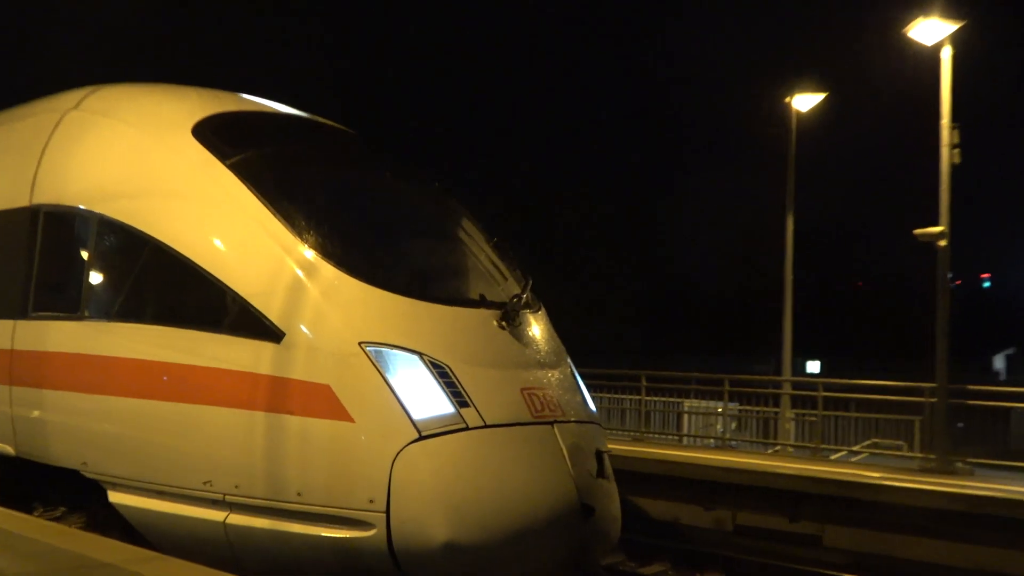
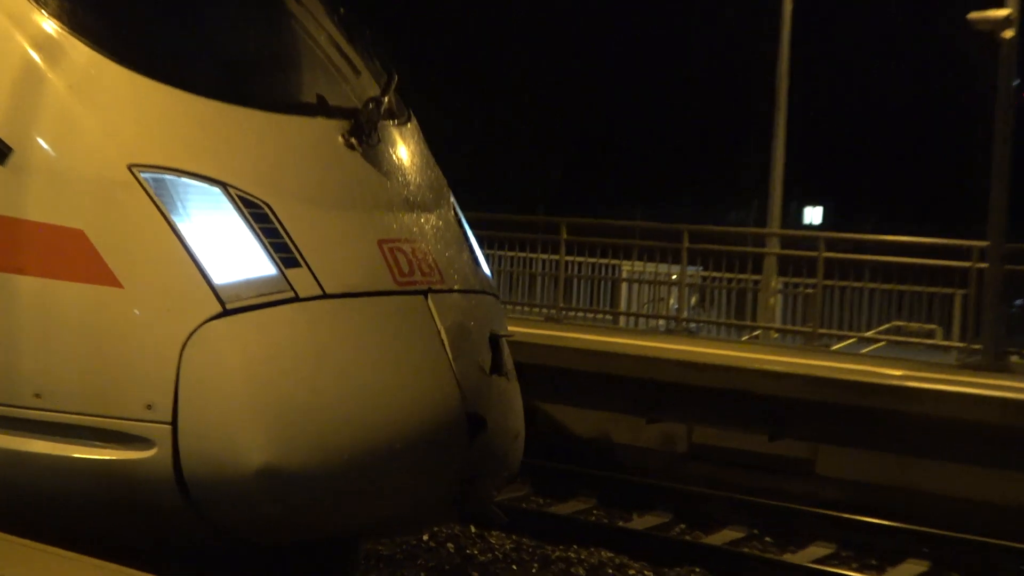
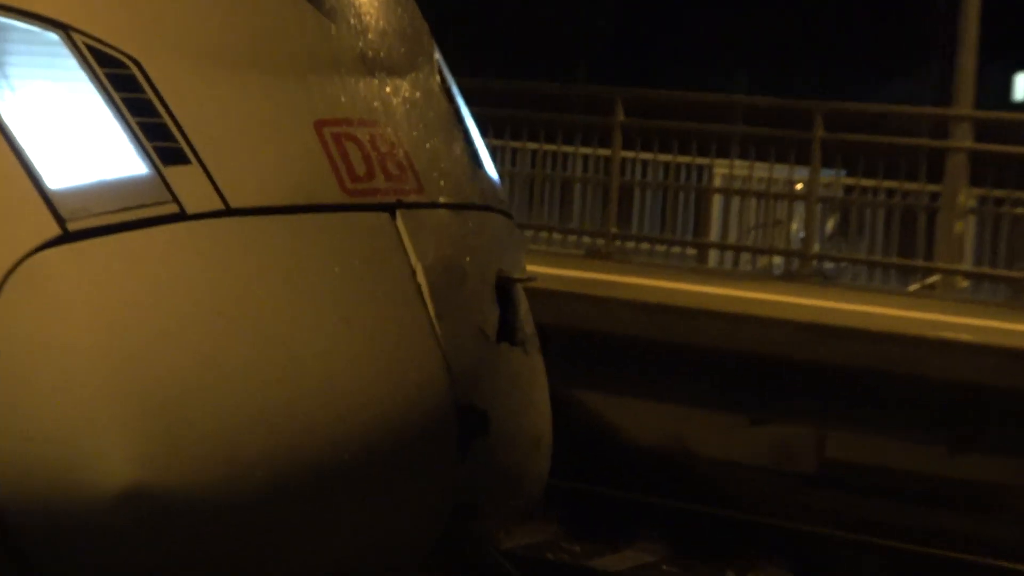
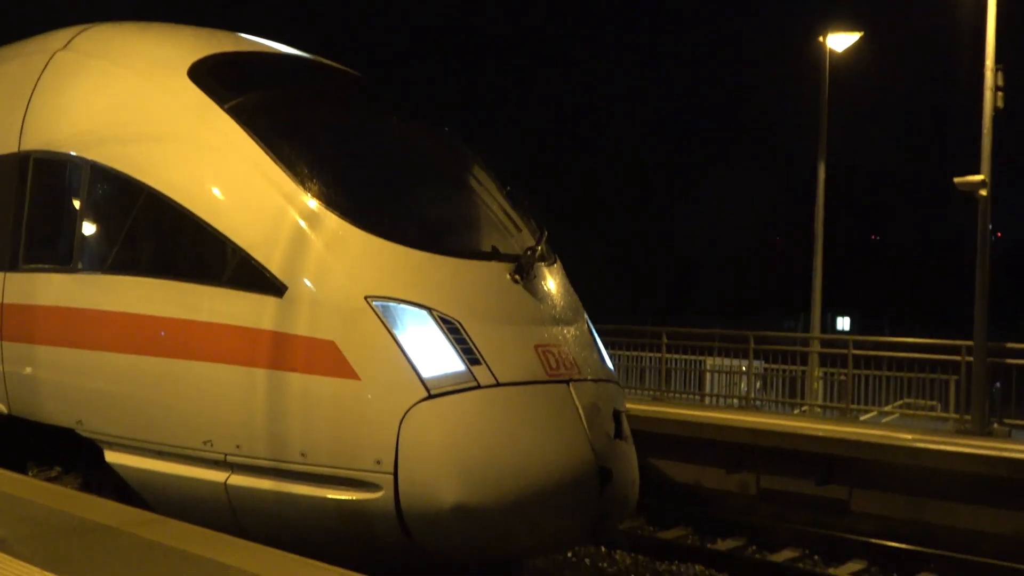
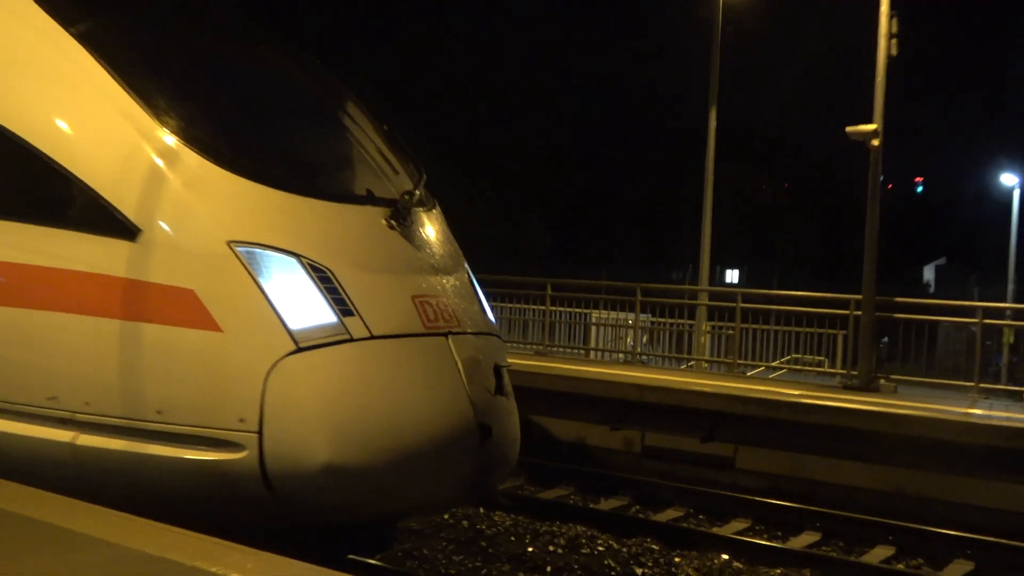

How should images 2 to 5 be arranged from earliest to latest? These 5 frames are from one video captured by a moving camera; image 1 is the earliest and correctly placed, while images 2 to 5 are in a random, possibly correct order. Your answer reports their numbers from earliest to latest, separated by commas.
4, 5, 2, 3
